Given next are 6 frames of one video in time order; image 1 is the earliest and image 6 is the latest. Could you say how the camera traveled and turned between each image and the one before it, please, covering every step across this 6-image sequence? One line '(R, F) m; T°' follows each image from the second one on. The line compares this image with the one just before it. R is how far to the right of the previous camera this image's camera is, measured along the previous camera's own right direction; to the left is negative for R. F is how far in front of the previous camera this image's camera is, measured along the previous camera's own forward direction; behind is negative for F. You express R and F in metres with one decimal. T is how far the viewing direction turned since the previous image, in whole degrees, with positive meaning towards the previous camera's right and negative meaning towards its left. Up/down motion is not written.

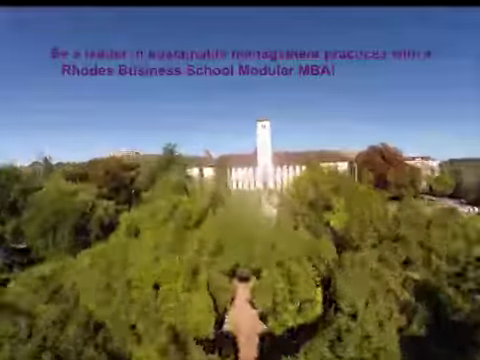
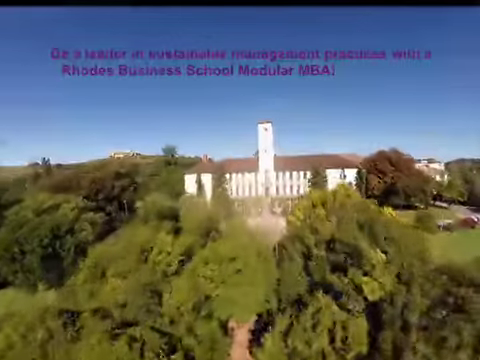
(0.0, +0.3) m; 0°
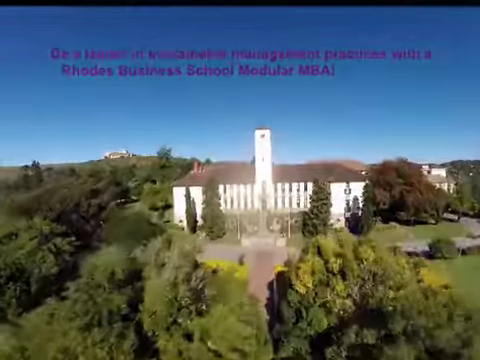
(+0.1, +0.5) m; 0°
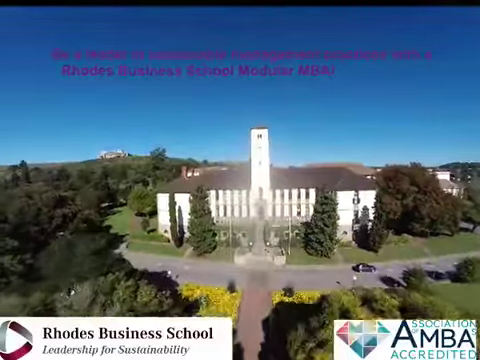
(+0.1, +0.6) m; 0°
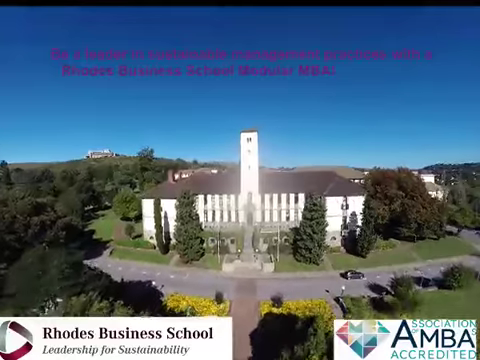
(0.0, +0.1) m; +2°
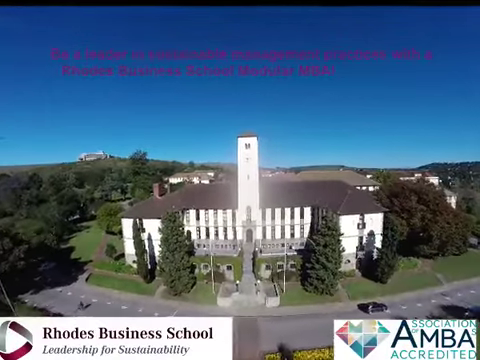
(0.0, +0.6) m; 0°
